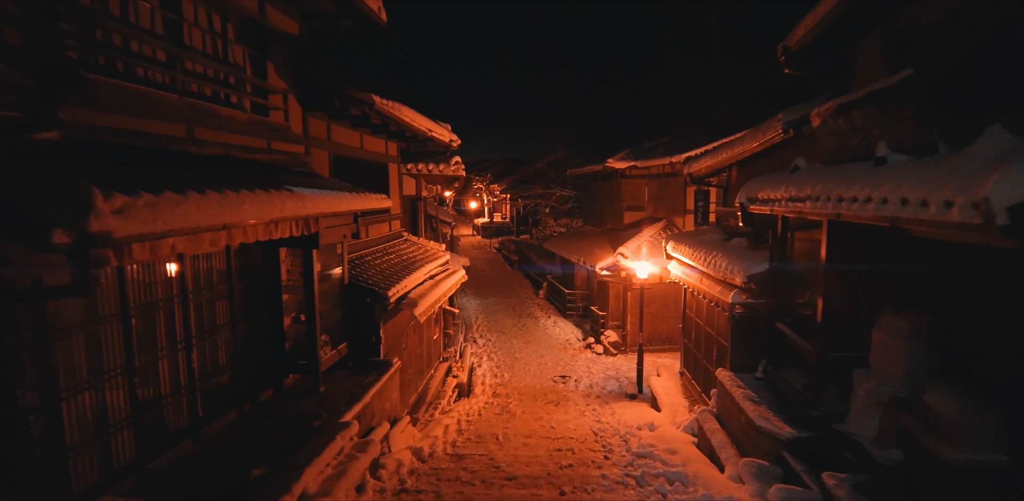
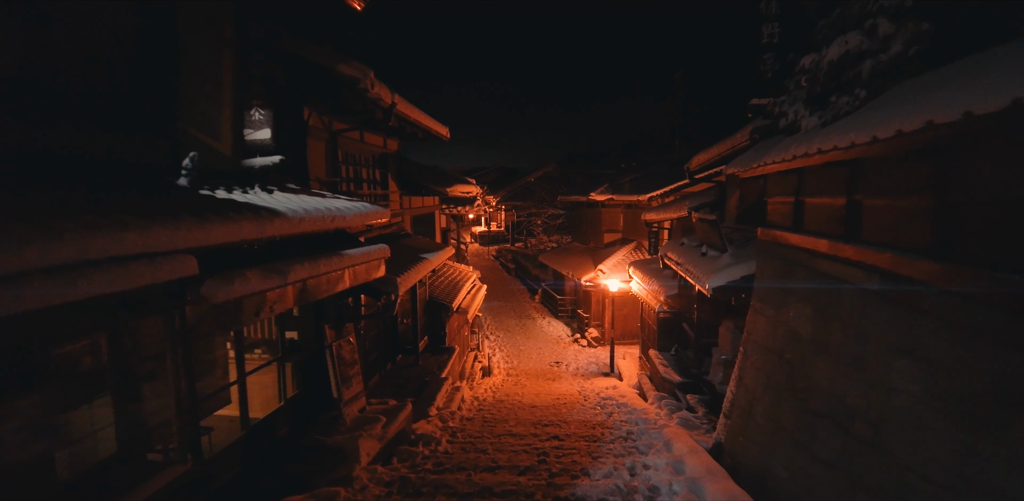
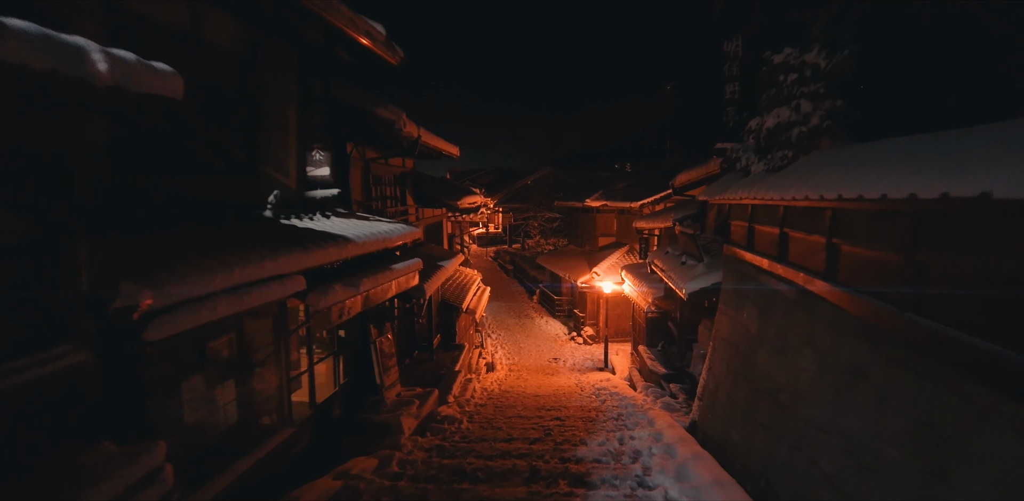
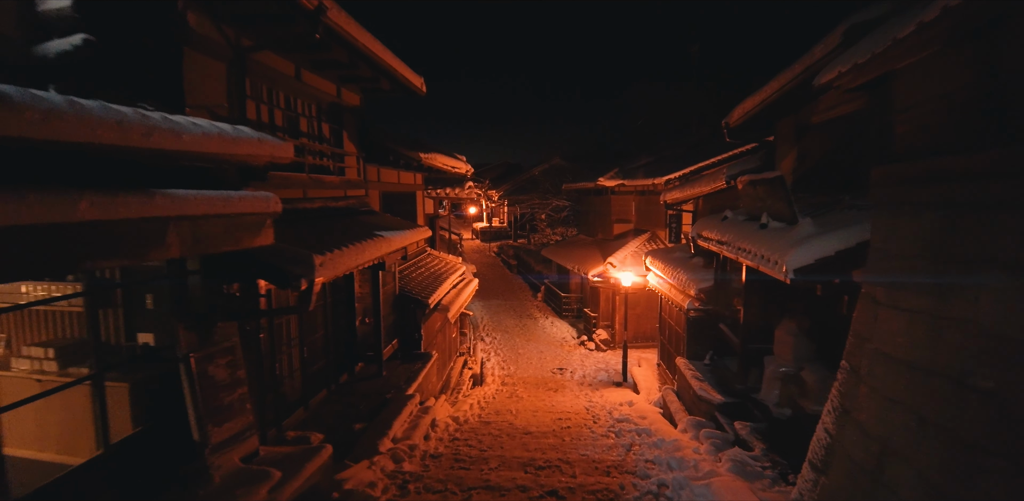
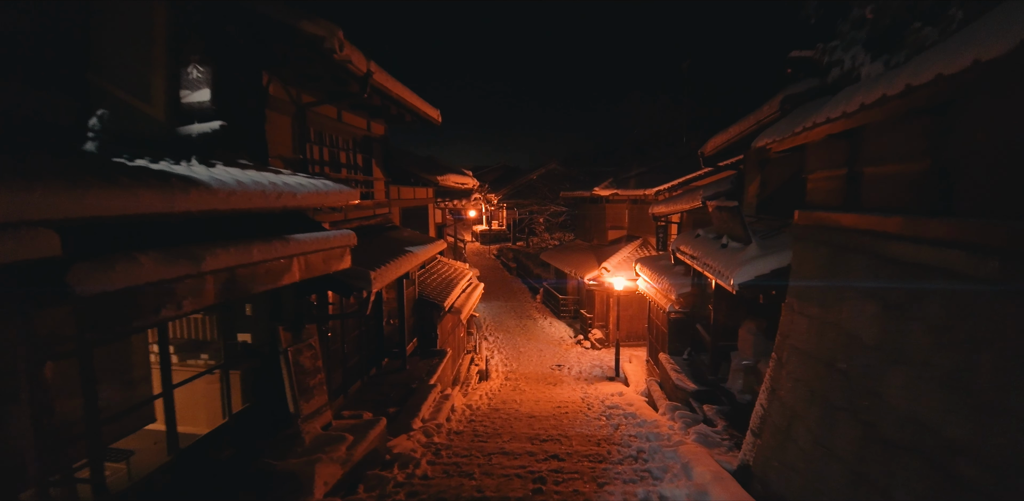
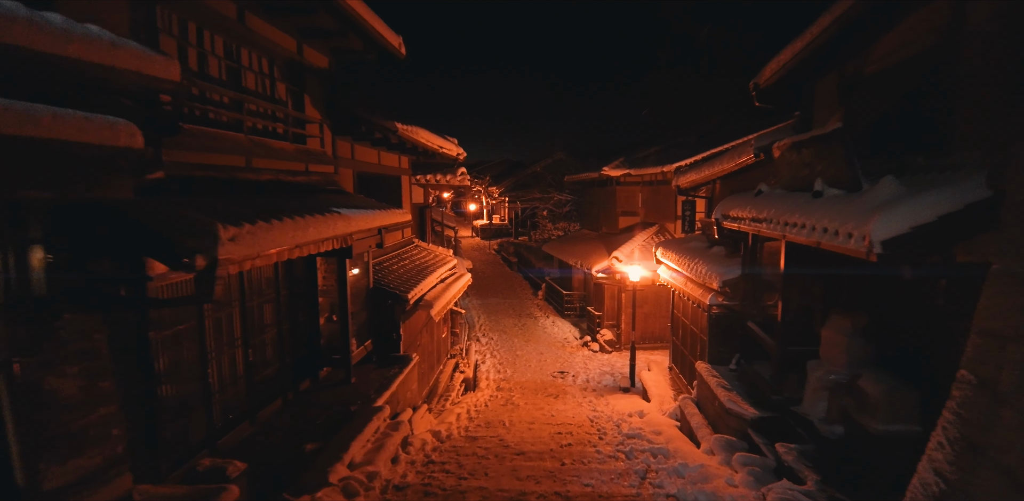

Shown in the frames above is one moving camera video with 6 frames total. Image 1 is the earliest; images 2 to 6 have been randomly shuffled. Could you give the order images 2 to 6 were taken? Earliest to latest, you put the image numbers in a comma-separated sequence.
6, 4, 5, 2, 3
